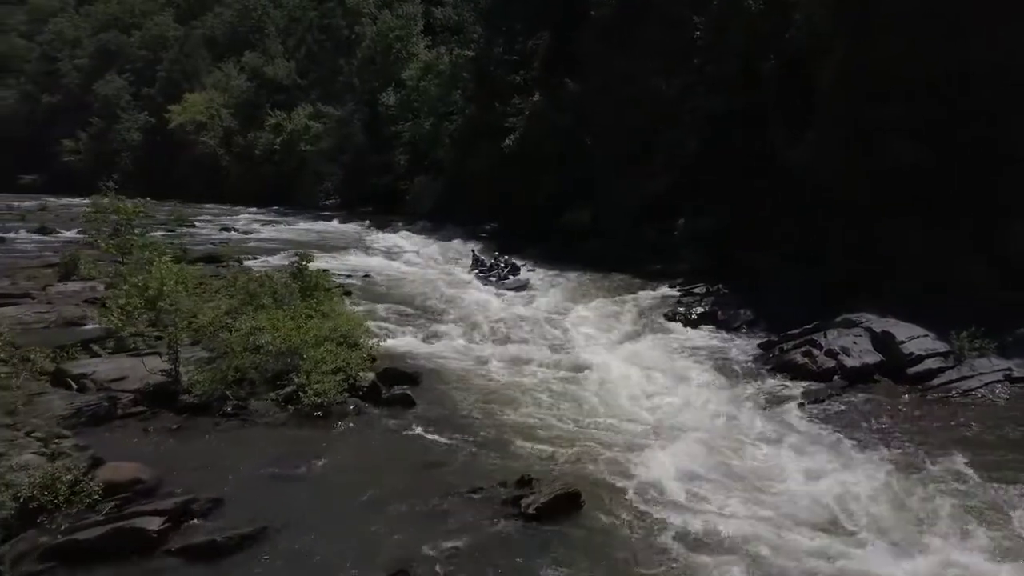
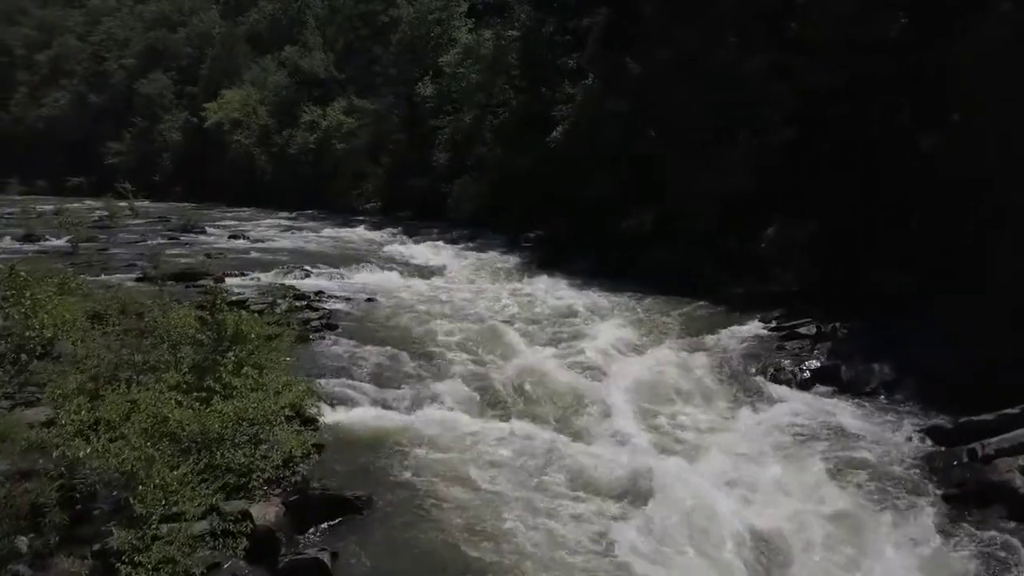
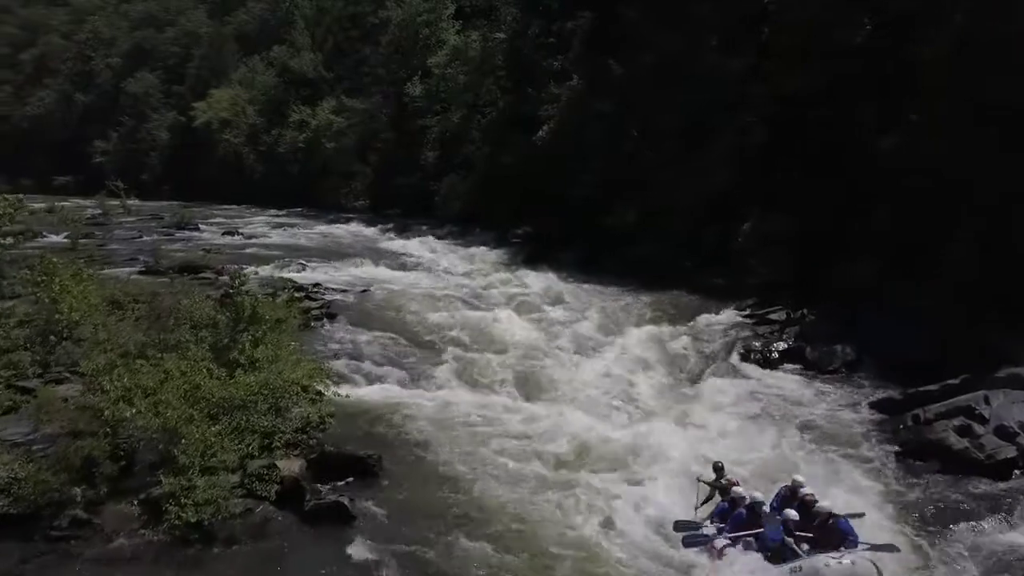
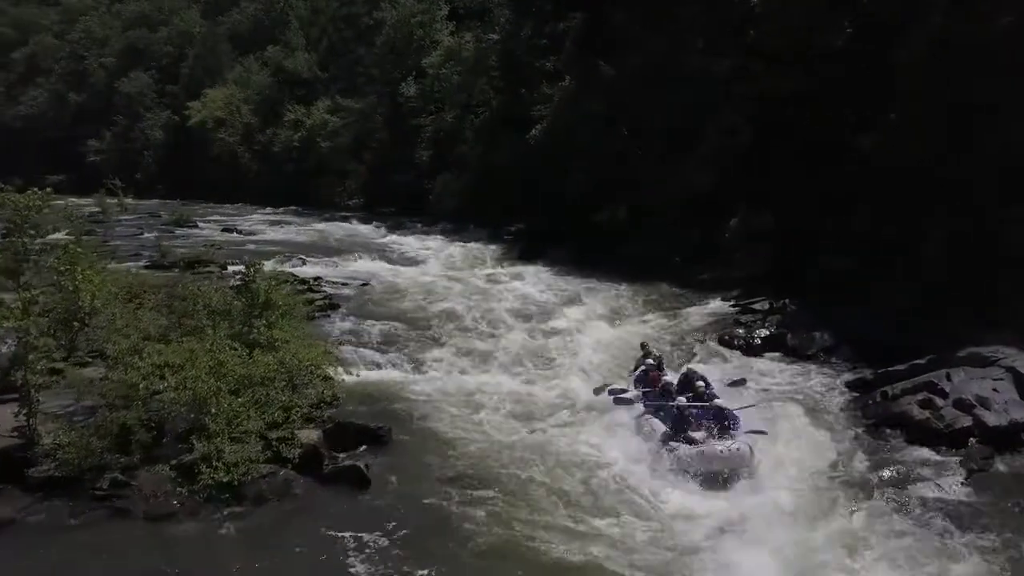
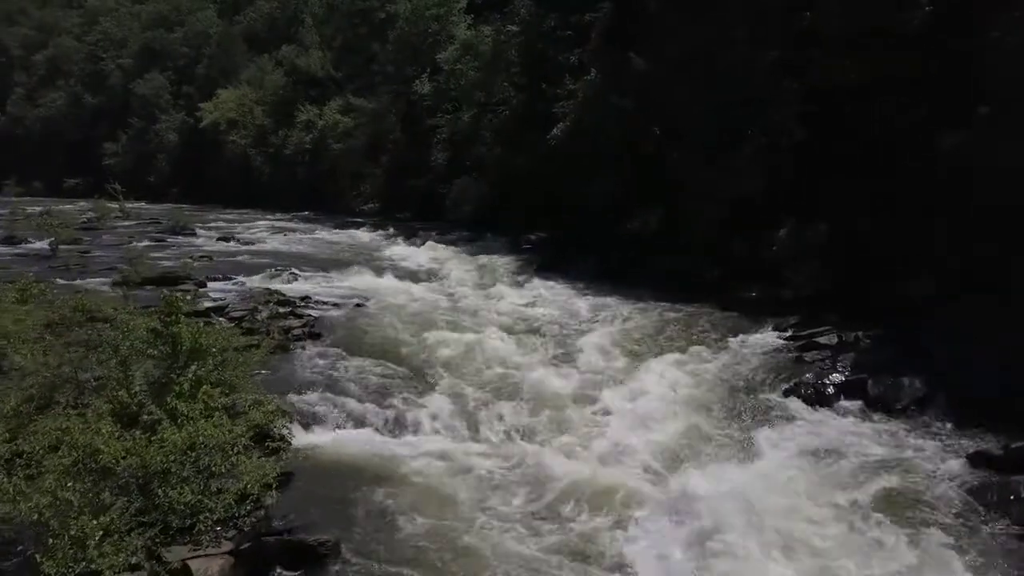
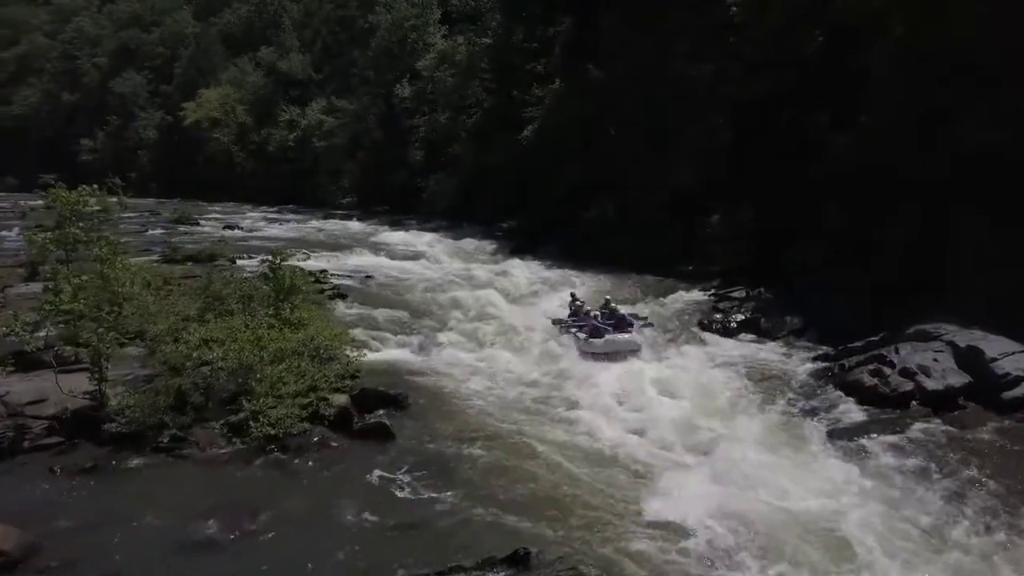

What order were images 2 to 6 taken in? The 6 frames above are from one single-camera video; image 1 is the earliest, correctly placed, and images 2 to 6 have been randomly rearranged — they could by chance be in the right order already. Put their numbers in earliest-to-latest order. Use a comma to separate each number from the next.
6, 4, 3, 2, 5
